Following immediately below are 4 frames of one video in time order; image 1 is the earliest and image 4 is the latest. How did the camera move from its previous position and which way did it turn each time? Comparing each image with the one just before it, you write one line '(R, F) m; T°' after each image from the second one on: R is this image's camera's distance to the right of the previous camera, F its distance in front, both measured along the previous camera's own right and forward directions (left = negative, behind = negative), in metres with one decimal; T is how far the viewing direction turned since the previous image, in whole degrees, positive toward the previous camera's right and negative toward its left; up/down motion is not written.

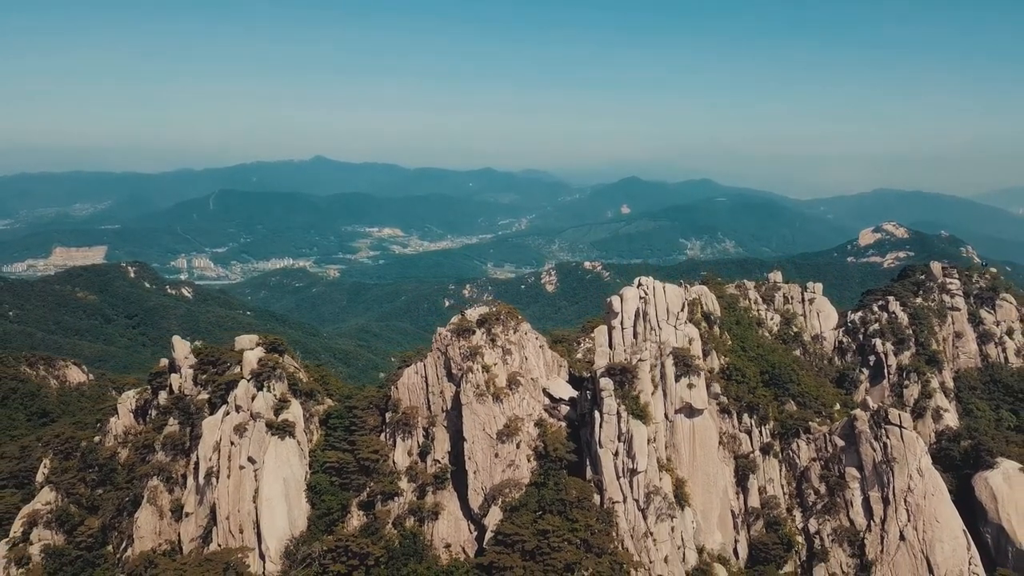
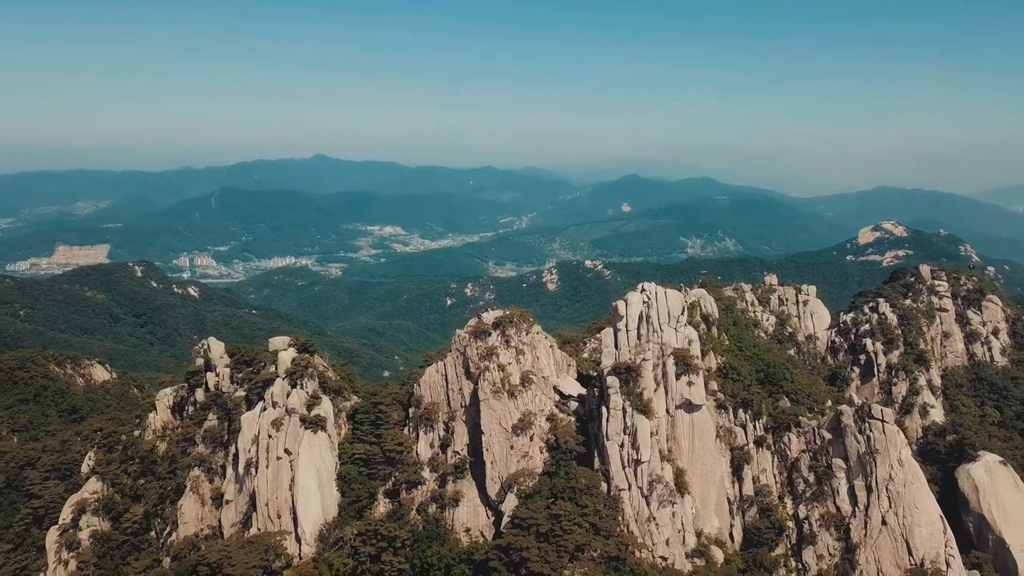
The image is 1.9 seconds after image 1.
(-0.5, -1.9) m; 0°
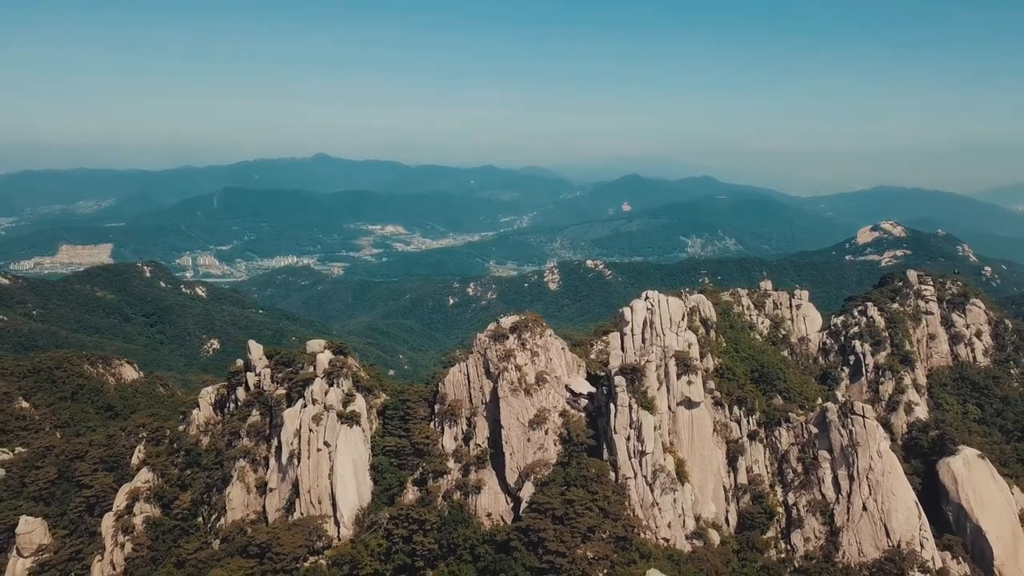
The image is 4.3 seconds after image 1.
(-0.6, -2.5) m; 0°
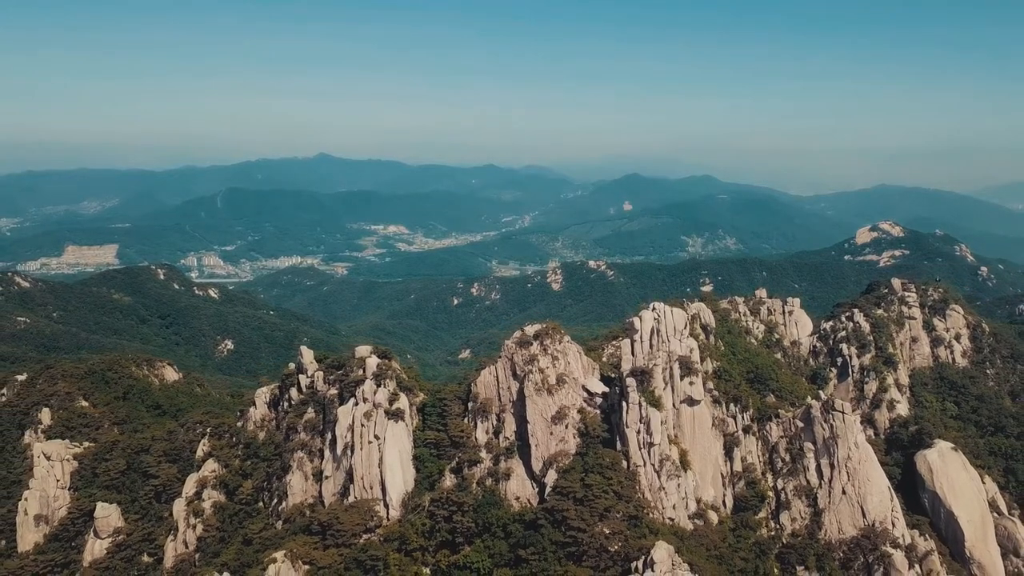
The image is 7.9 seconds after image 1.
(-1.0, -3.8) m; 0°
